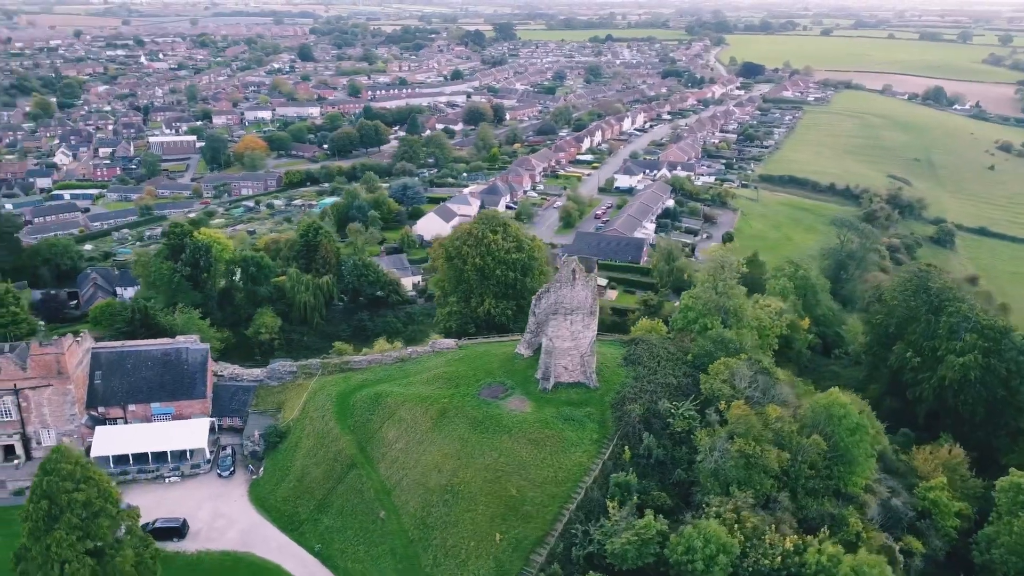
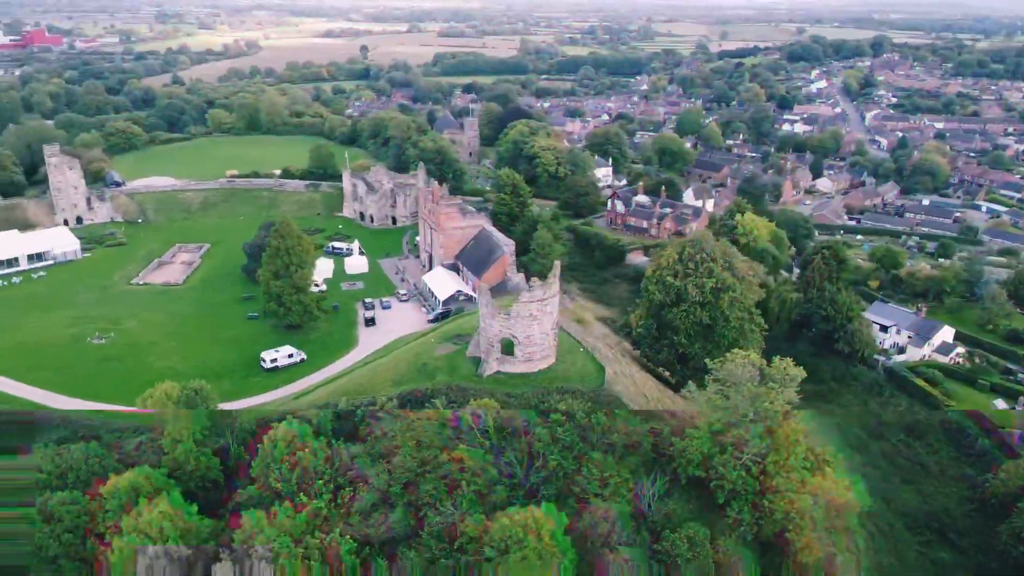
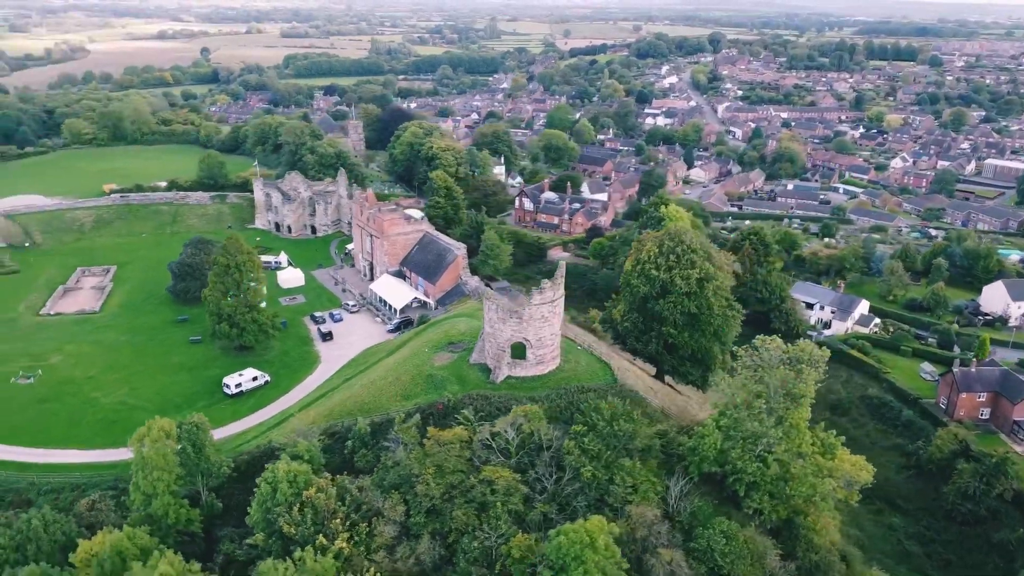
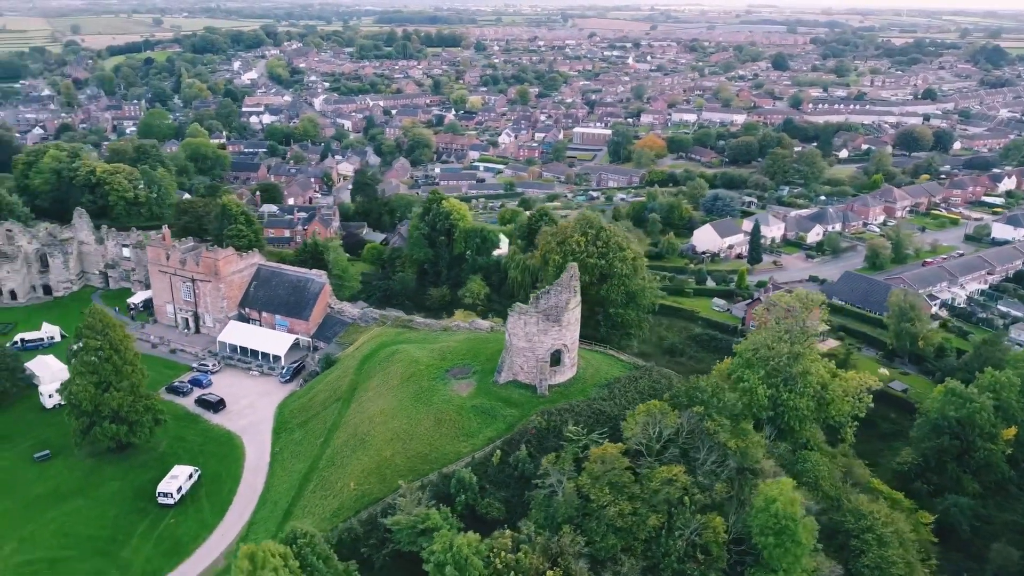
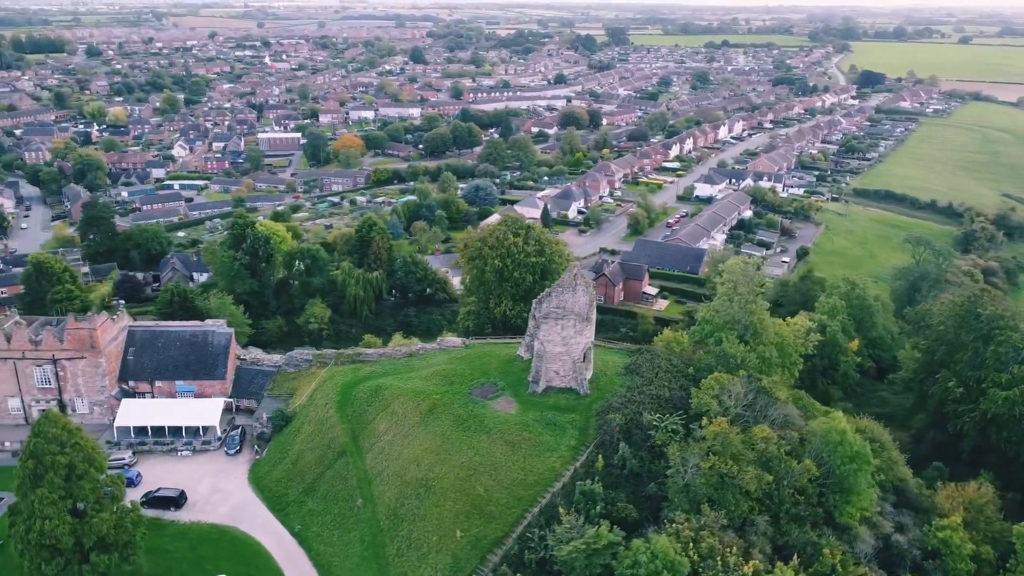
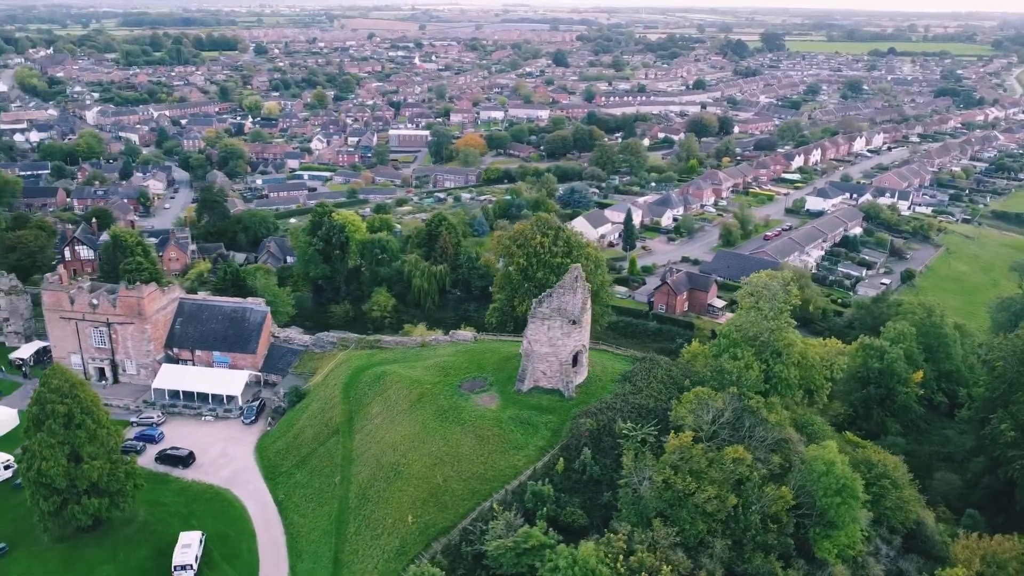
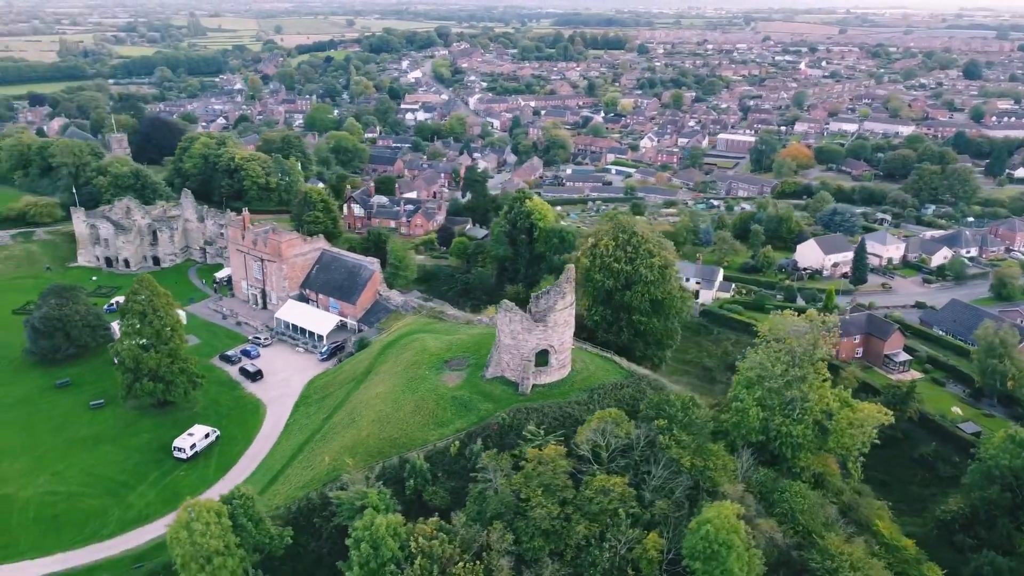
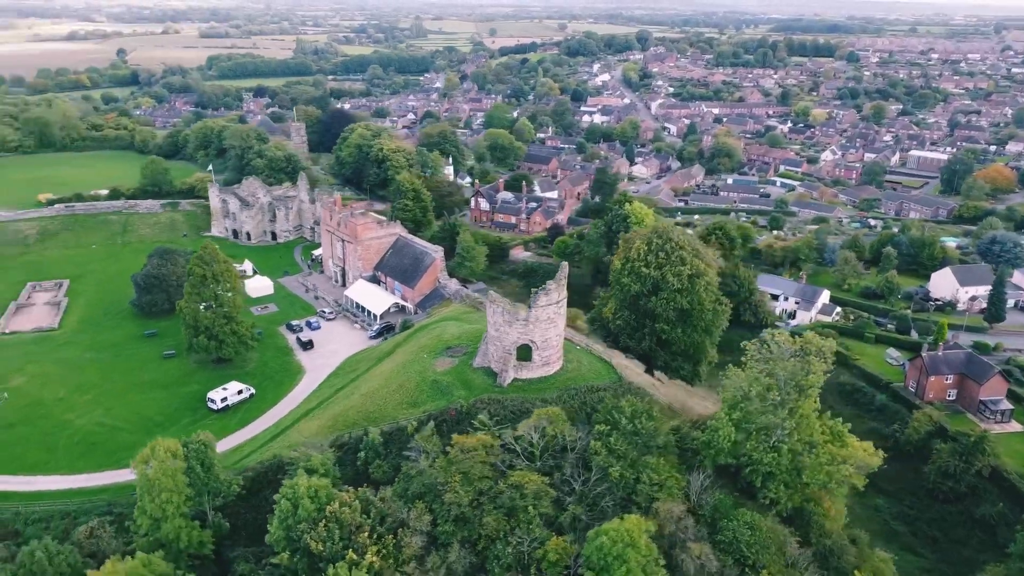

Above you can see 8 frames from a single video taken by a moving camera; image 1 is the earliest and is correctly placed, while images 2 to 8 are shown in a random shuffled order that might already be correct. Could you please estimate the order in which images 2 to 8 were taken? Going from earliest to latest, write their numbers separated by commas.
5, 6, 4, 7, 8, 3, 2
